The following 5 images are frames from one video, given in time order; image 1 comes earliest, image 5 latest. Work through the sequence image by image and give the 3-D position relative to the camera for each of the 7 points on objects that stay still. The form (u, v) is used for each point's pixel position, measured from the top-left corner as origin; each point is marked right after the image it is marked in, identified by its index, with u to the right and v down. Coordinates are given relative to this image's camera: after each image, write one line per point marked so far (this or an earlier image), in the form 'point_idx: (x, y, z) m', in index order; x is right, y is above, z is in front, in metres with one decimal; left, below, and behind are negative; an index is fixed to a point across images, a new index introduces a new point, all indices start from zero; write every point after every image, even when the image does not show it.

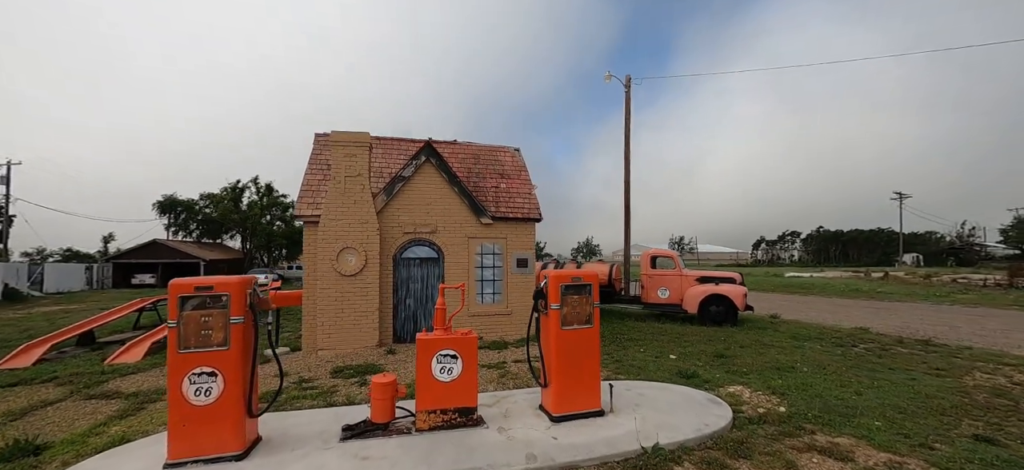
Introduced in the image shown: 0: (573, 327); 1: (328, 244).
0: (+0.7, -1.0, +4.8) m
1: (-3.8, -0.2, +8.9) m
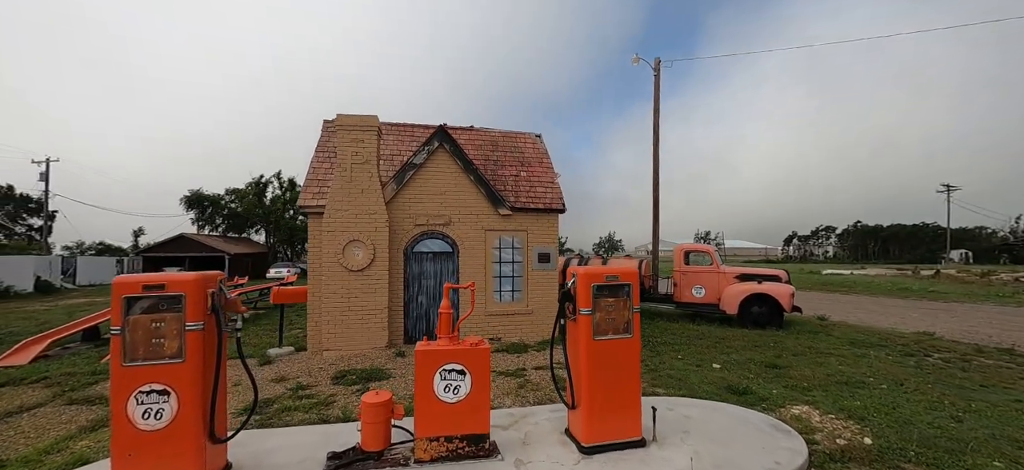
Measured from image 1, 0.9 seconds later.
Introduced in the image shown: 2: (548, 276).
0: (+0.9, -0.9, +3.9) m
1: (-3.4, 0.0, +8.2) m
2: (+0.8, -0.9, +9.5) m
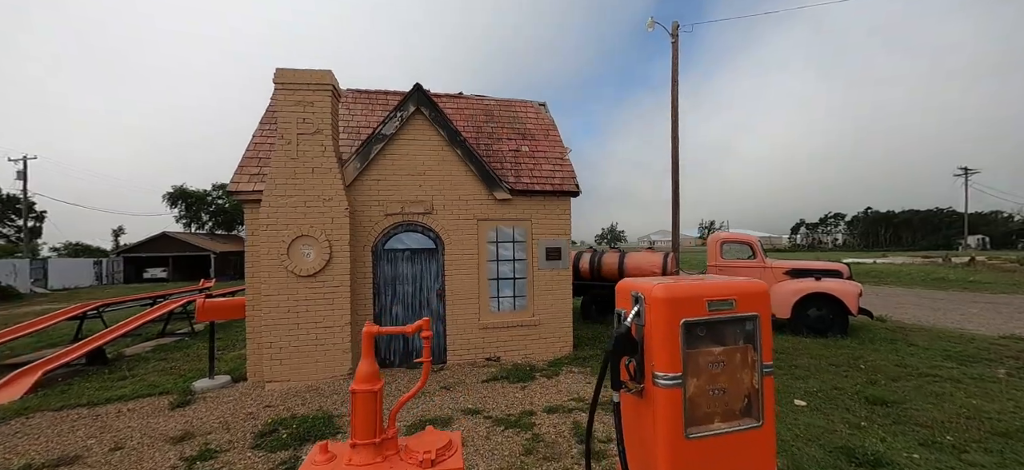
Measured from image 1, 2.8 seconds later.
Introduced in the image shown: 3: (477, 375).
0: (+0.9, -0.8, +1.9) m
1: (-3.4, 0.0, +6.2) m
2: (+0.8, -0.7, +7.5) m
3: (-0.5, -2.1, +6.3) m
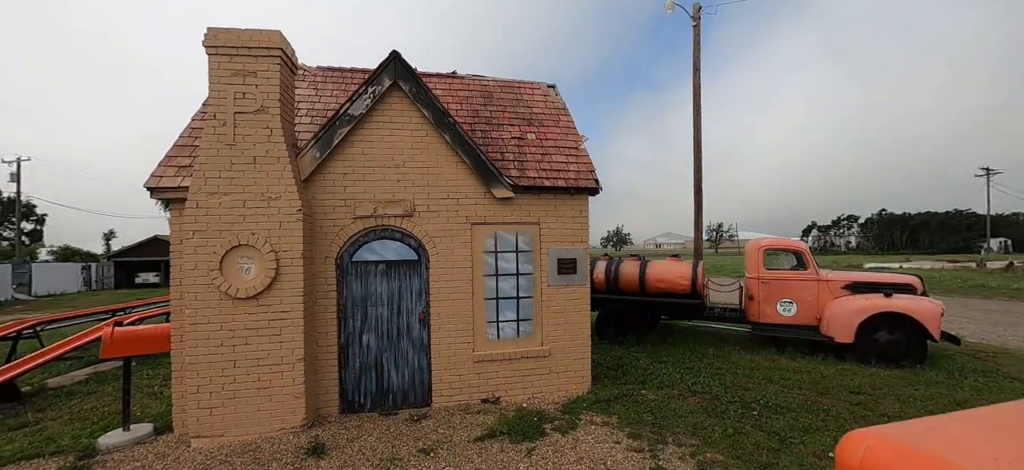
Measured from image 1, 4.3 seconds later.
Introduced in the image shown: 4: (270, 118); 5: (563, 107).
0: (+0.8, -0.9, +0.4) m
1: (-3.4, -0.1, +4.7) m
2: (+0.8, -0.8, +6.0) m
3: (-0.5, -2.2, +4.8) m
4: (-2.8, +1.3, +4.9) m
5: (+0.9, +2.2, +7.4) m
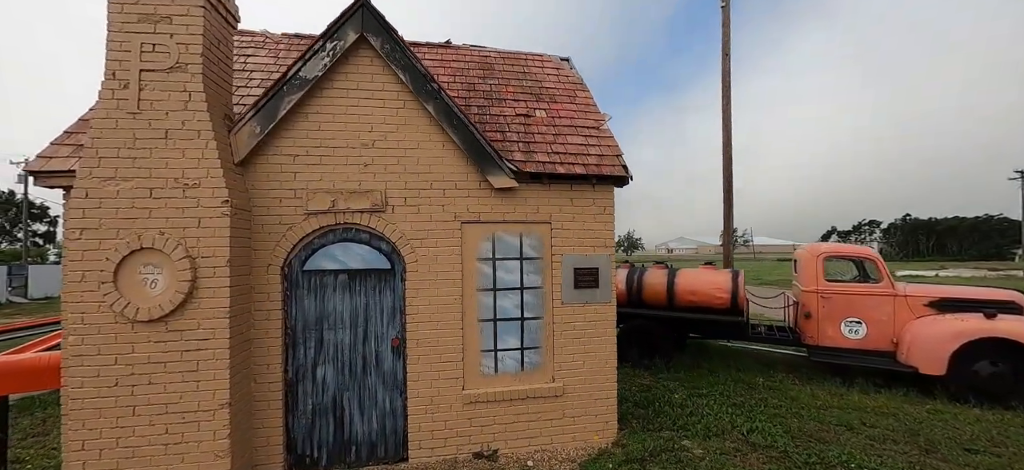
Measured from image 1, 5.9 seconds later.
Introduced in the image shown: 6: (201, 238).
0: (+0.7, -0.9, -1.0) m
1: (-3.4, -0.1, +3.5) m
2: (+0.9, -0.9, +4.6) m
3: (-0.5, -2.2, +3.5) m
4: (-2.7, +1.3, +3.7) m
5: (+1.0, +2.1, +6.0) m
6: (-2.6, 0.0, +3.6) m
